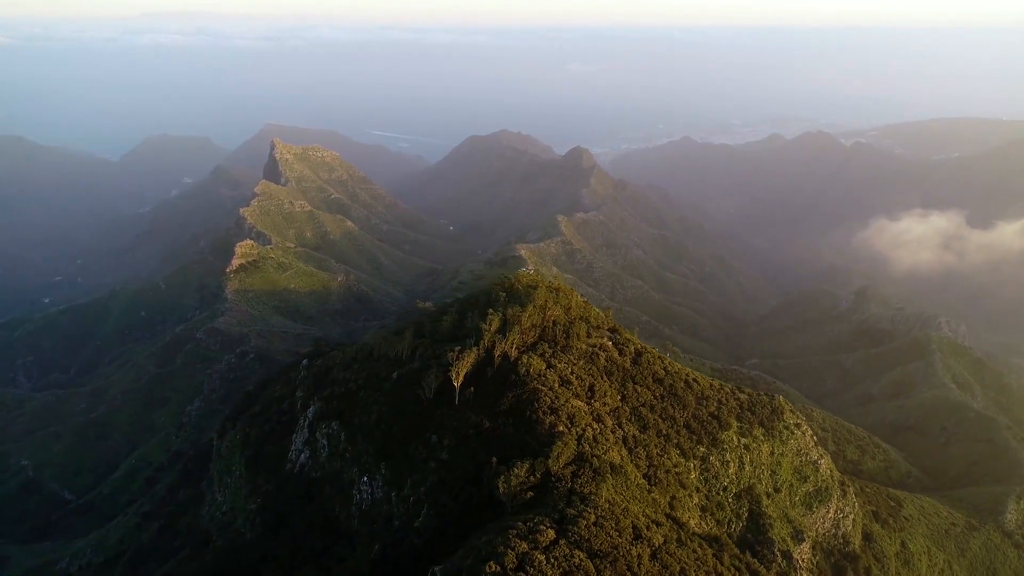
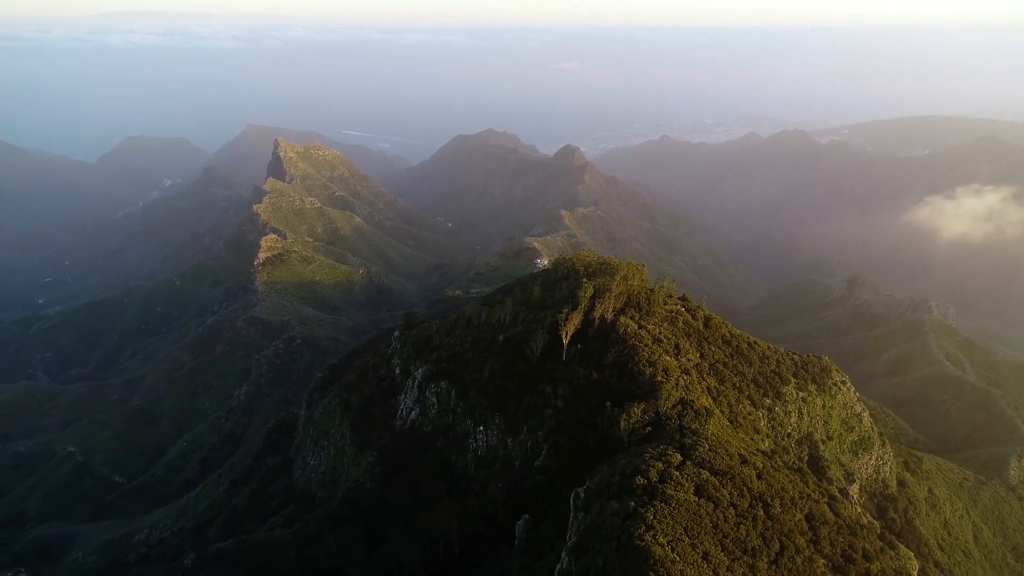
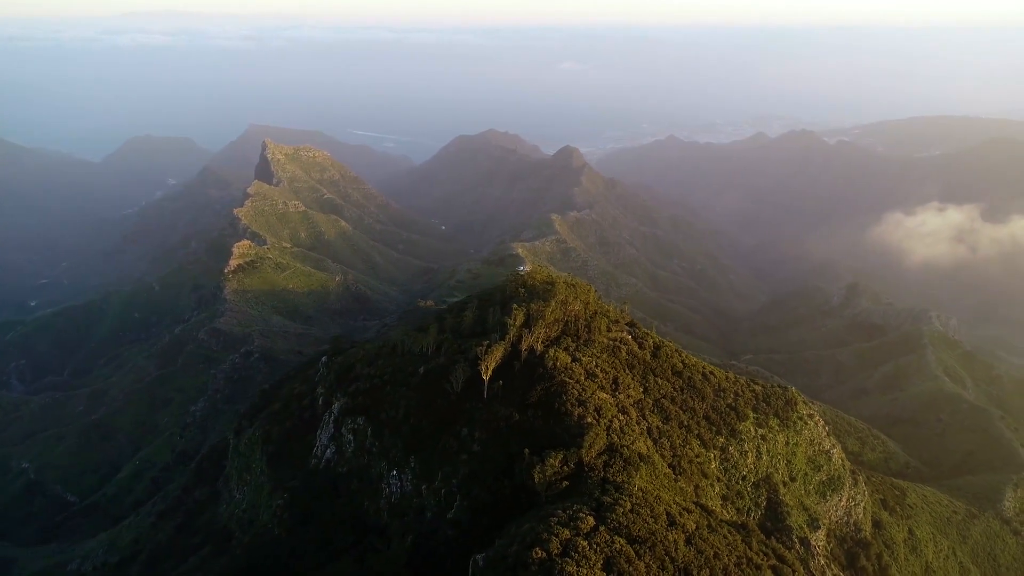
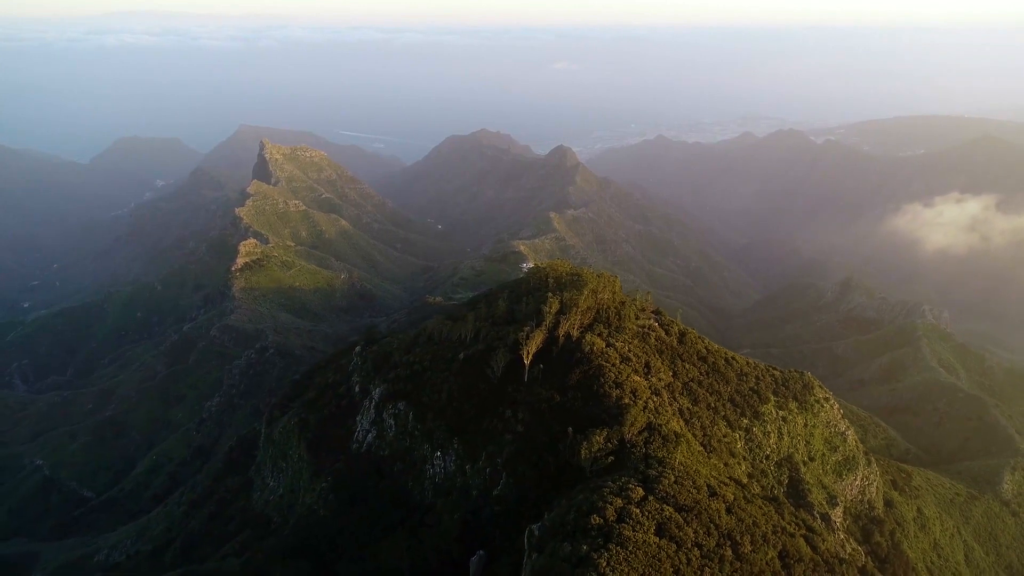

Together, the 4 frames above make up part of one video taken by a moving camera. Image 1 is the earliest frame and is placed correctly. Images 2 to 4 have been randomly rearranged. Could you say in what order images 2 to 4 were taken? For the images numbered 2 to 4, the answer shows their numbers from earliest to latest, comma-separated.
3, 4, 2
